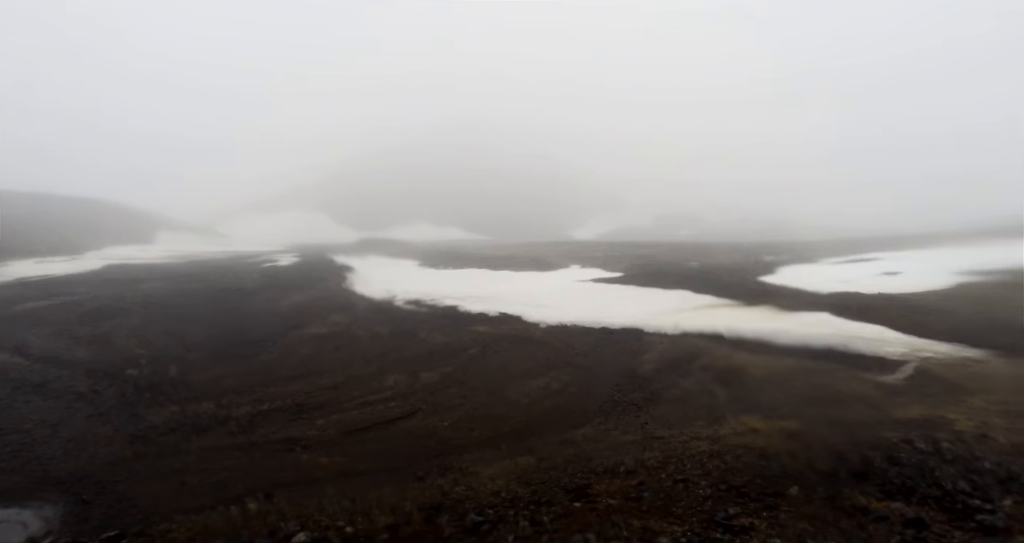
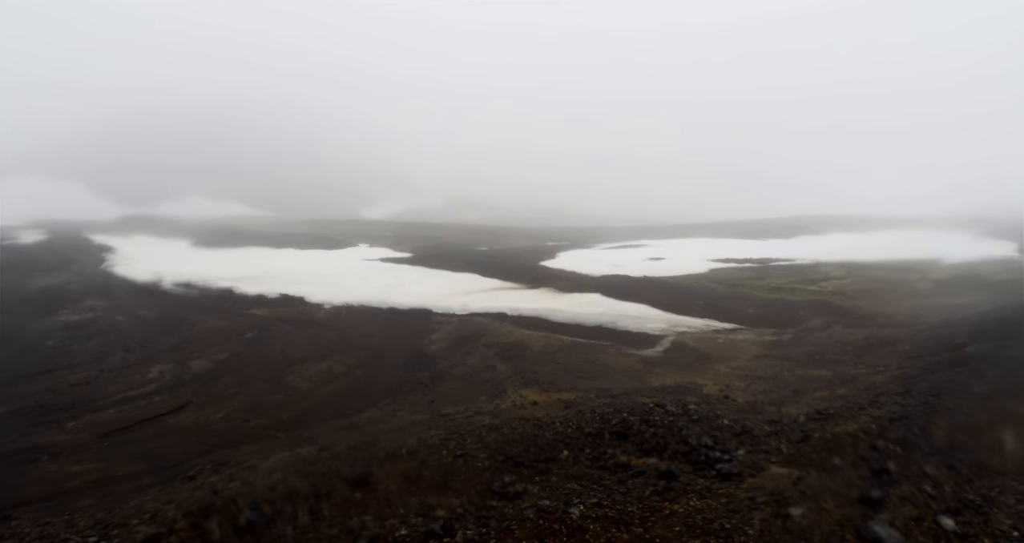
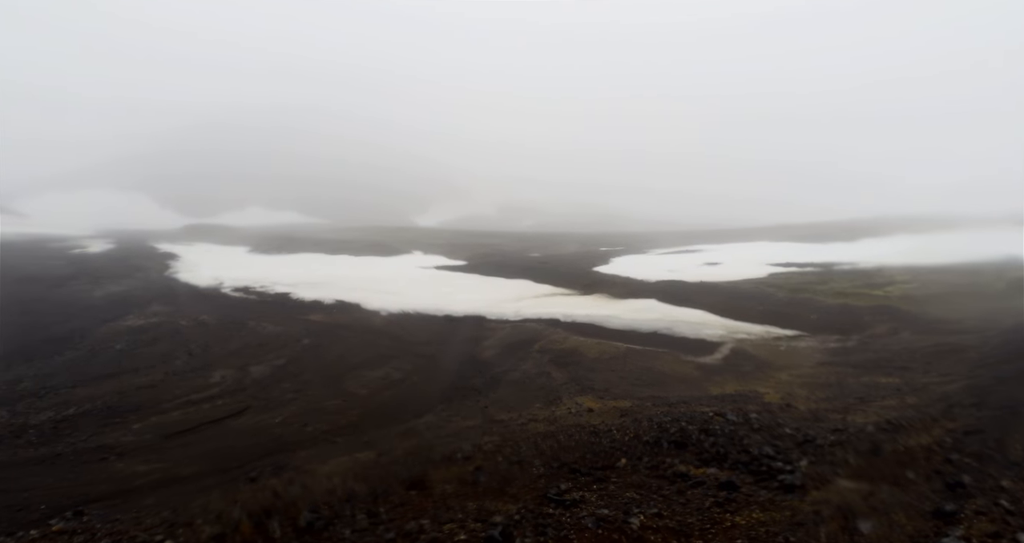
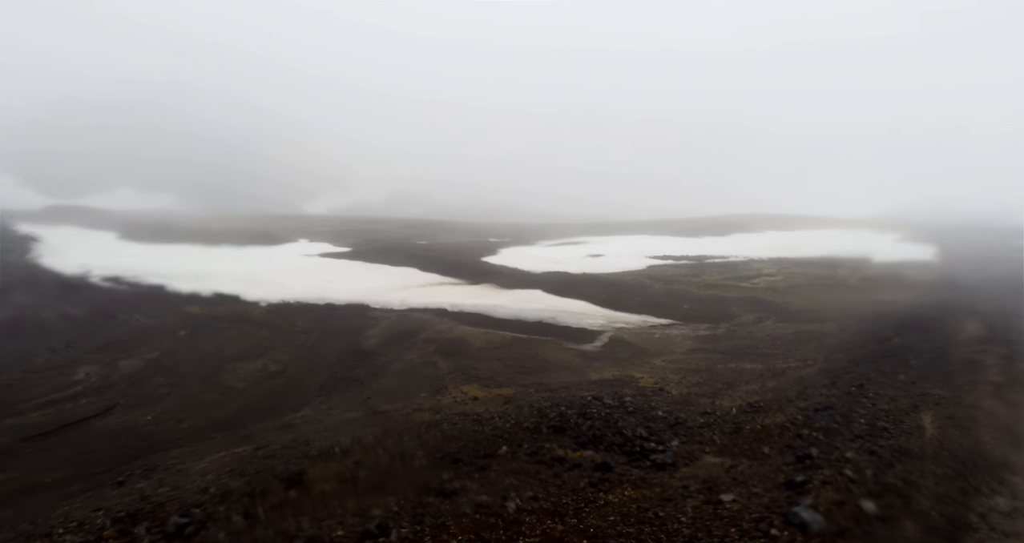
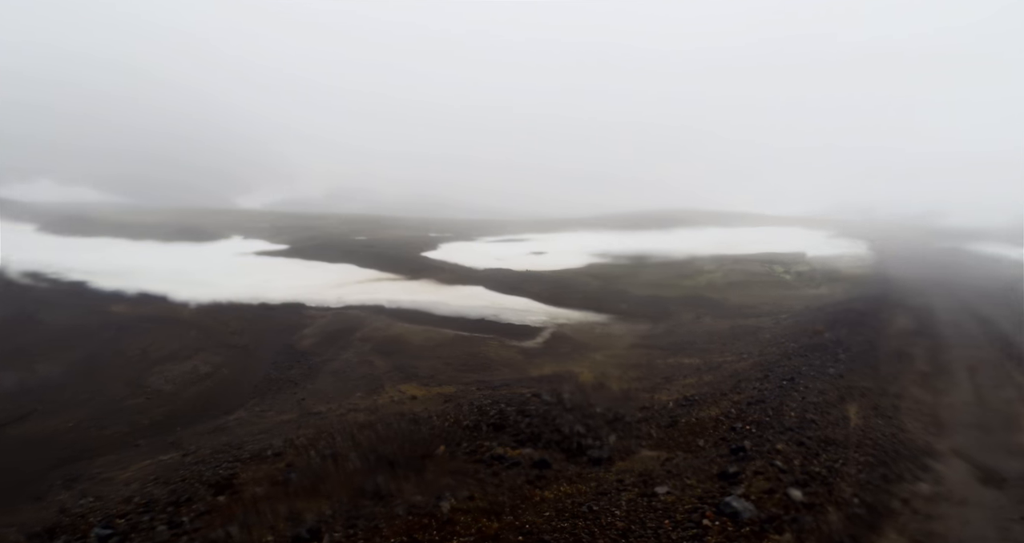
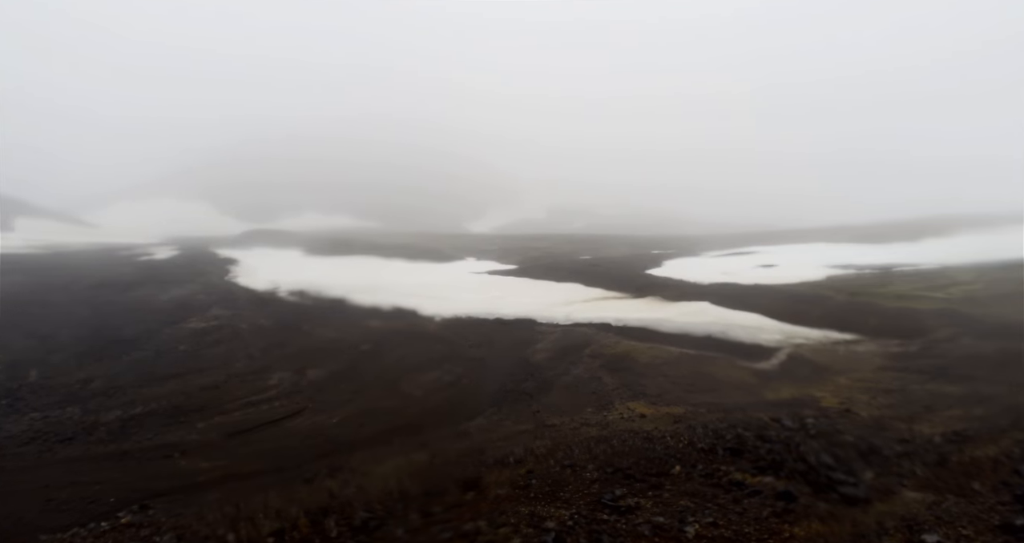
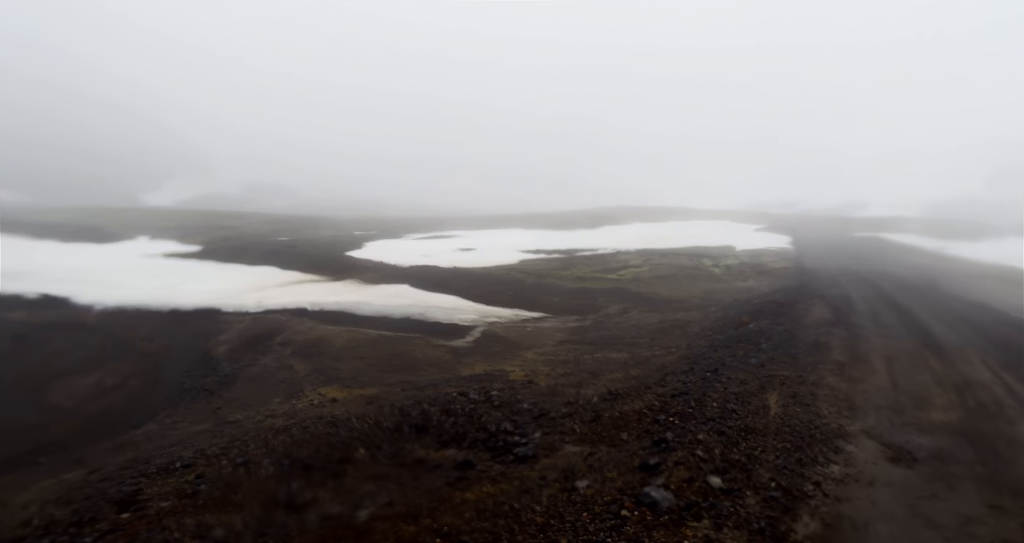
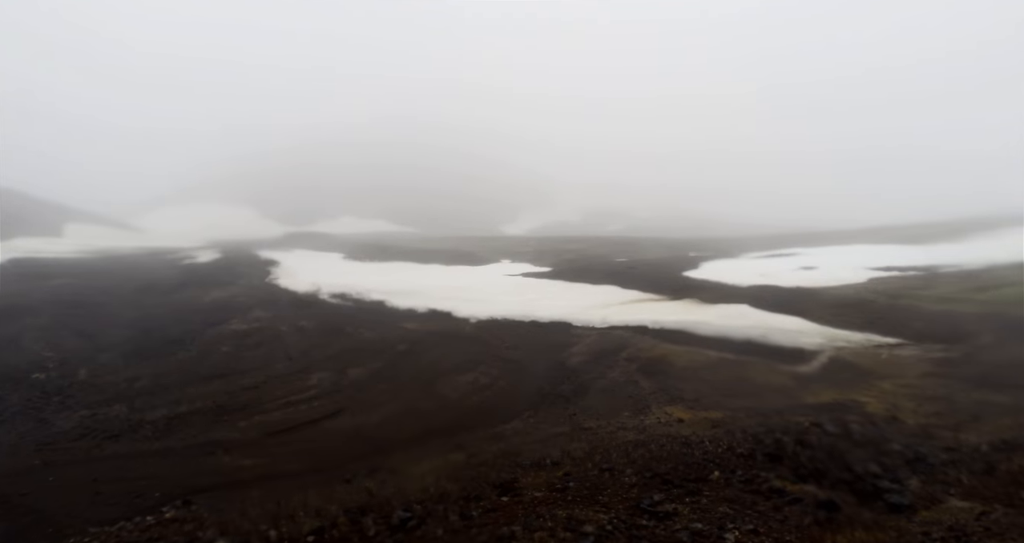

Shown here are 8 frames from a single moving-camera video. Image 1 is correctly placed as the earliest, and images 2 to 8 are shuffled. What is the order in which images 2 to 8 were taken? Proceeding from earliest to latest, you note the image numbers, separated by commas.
8, 6, 3, 2, 4, 5, 7
